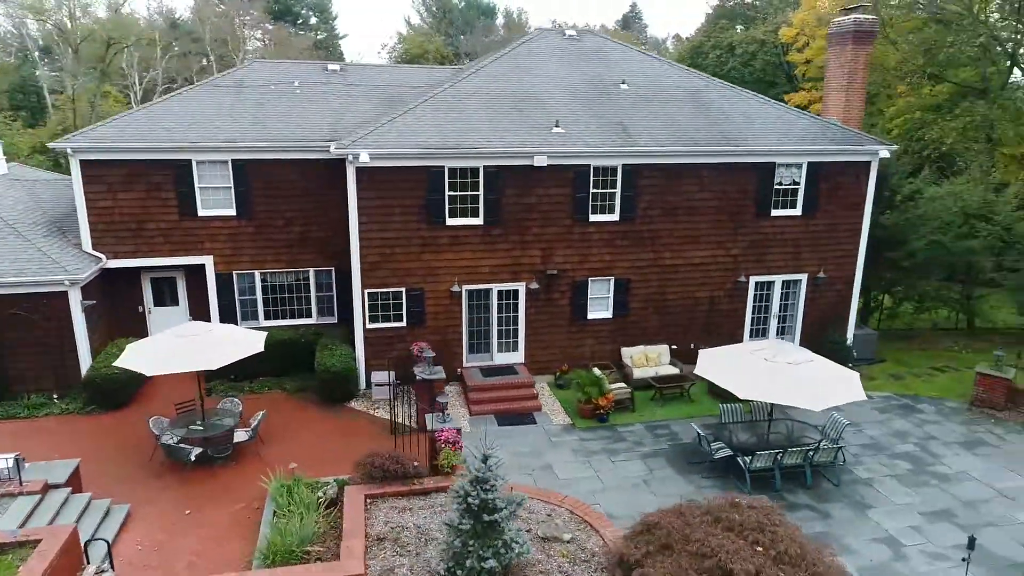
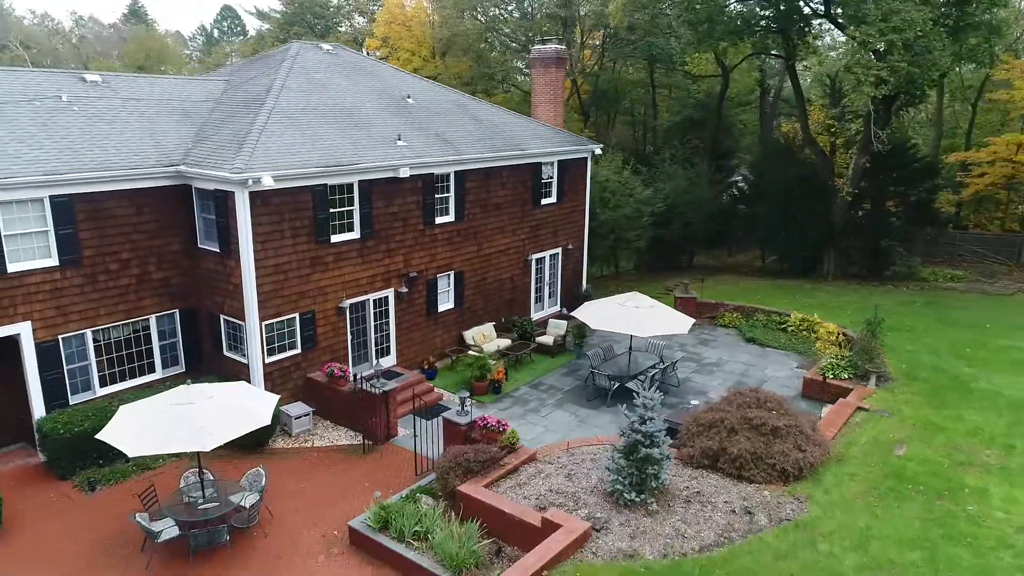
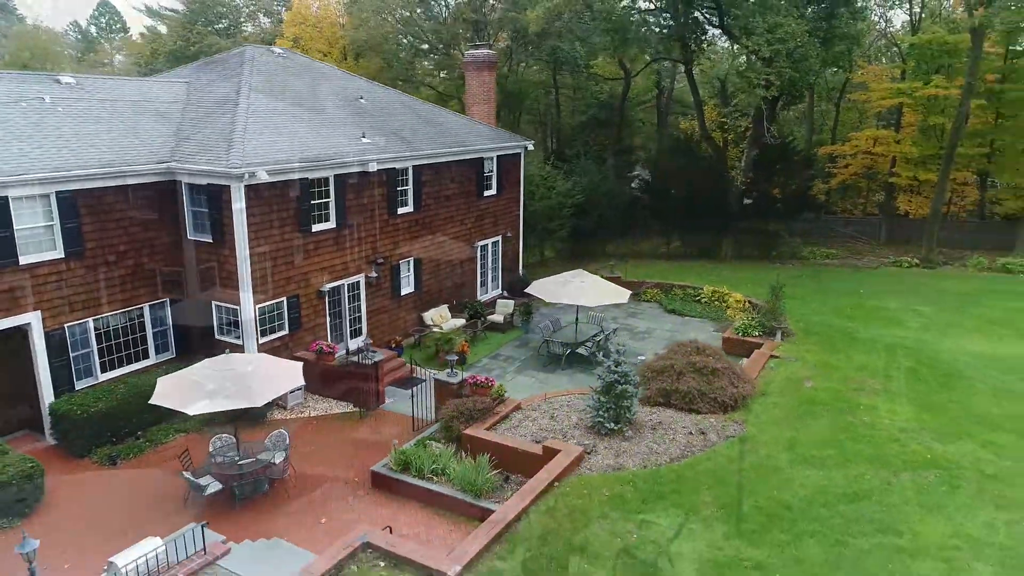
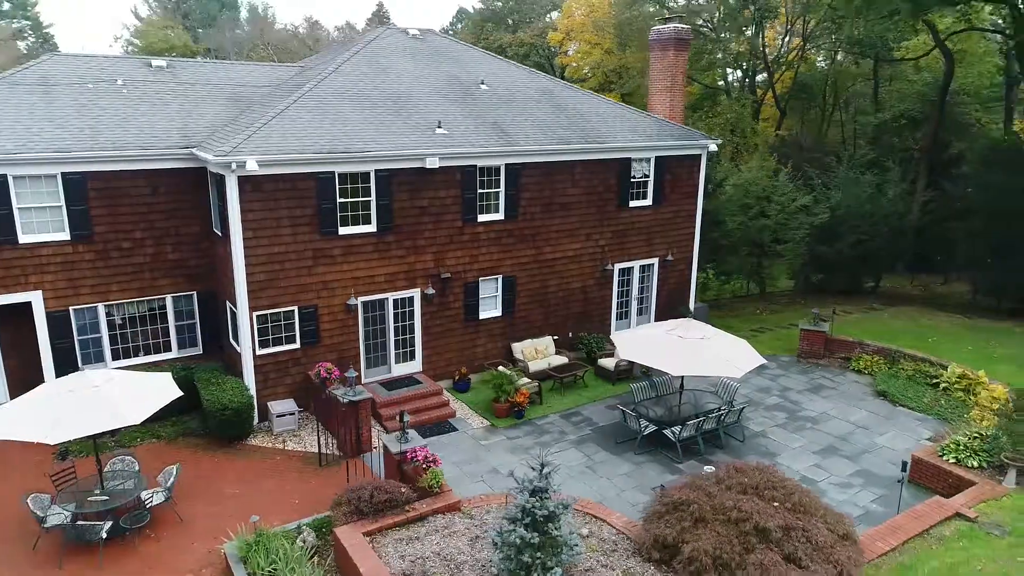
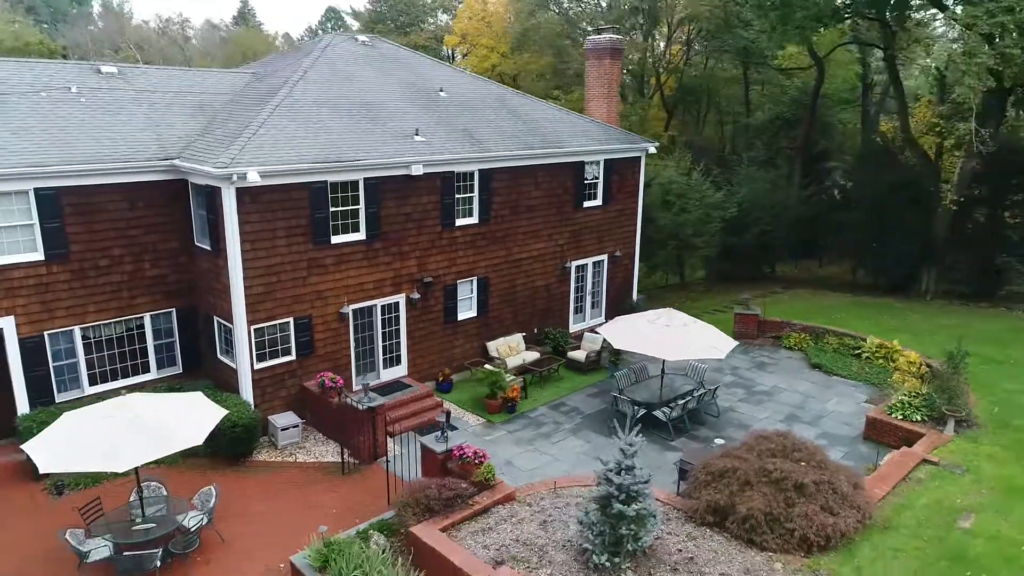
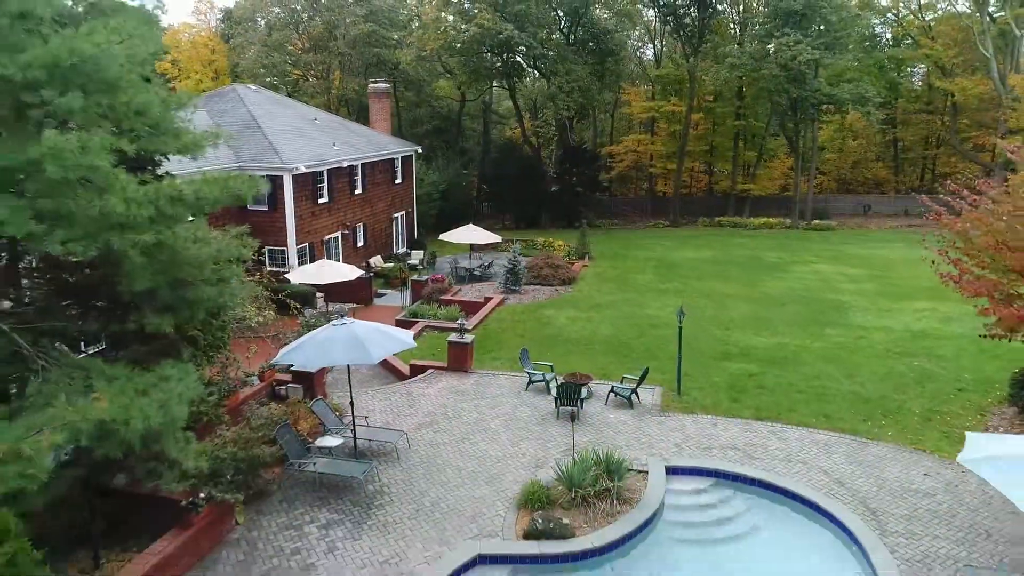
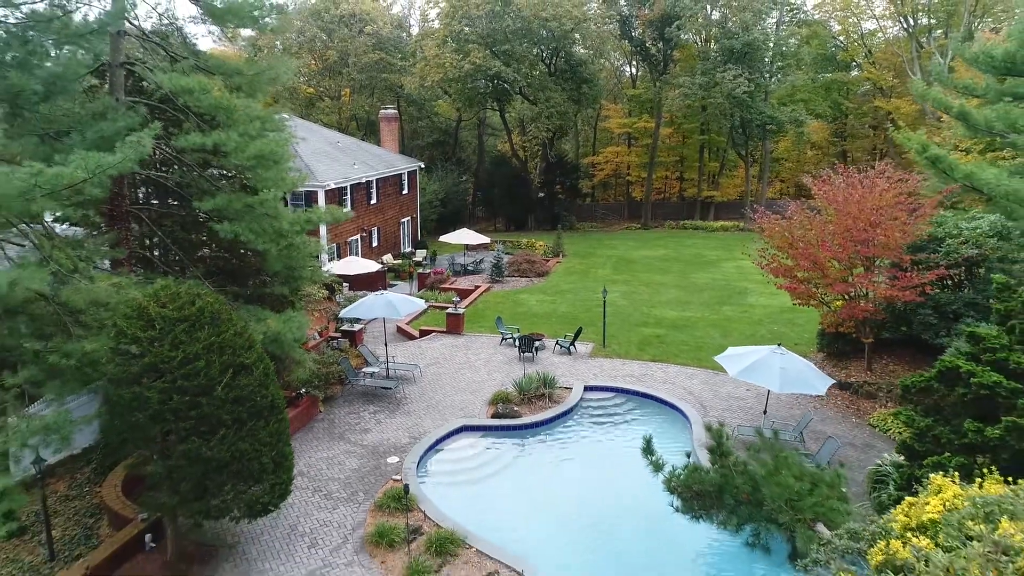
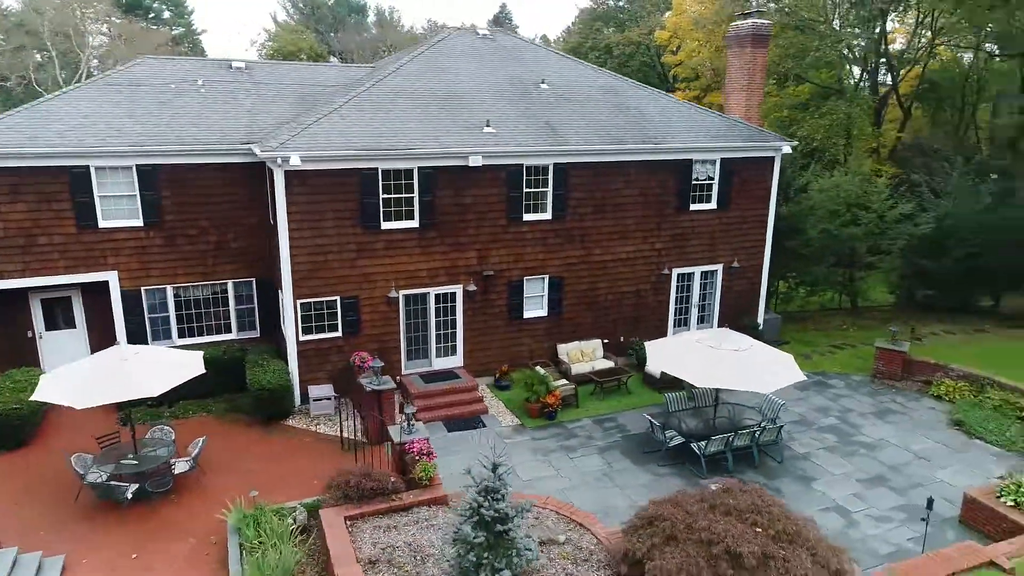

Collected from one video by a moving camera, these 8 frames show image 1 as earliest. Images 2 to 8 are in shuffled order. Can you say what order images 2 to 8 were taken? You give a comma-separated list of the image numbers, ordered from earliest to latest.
8, 4, 5, 2, 3, 6, 7
